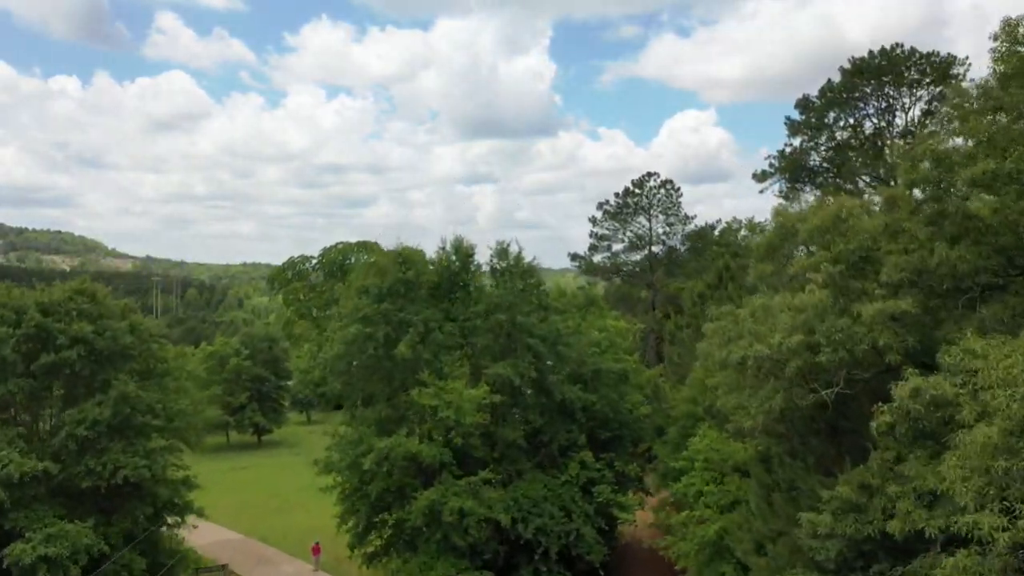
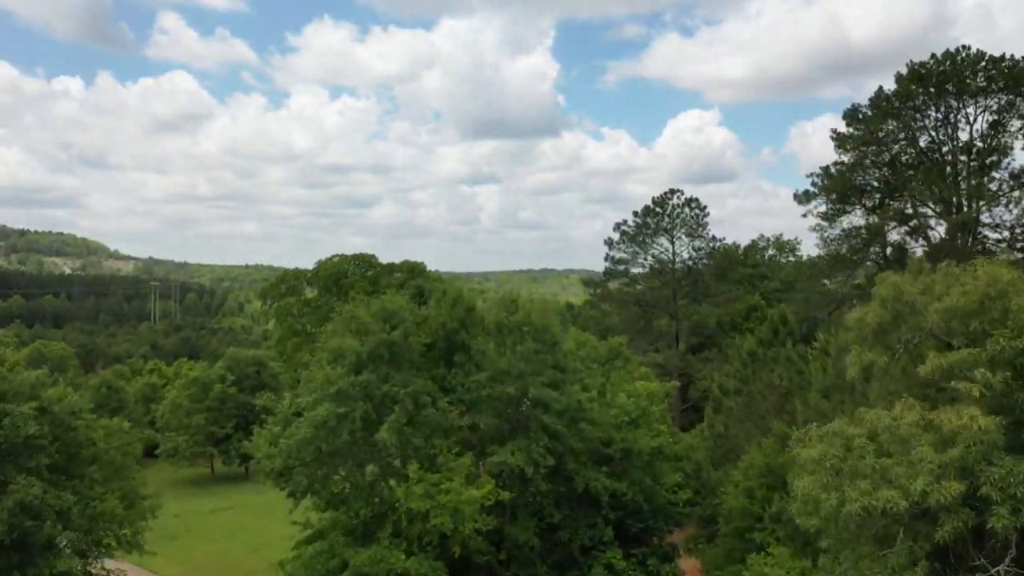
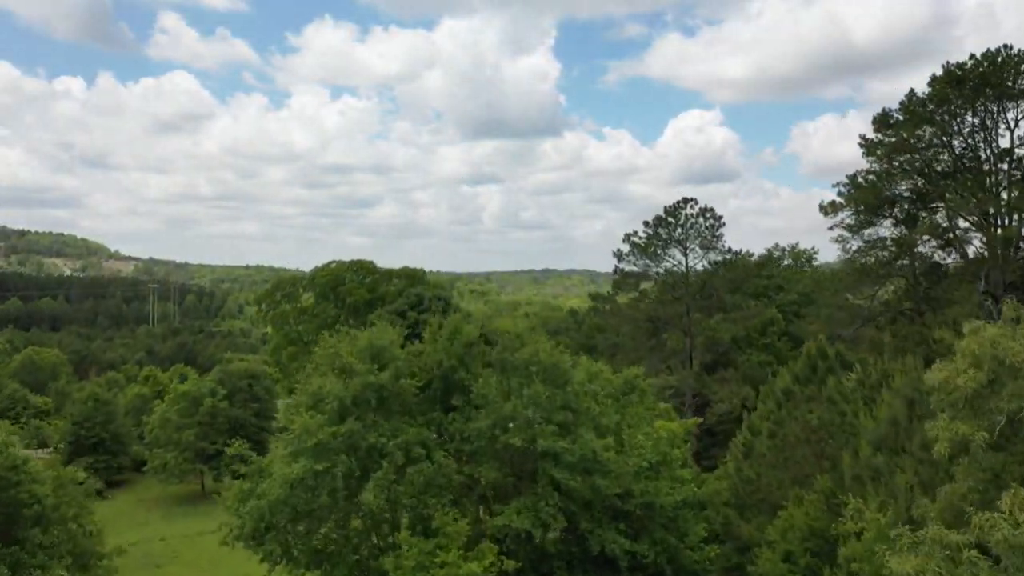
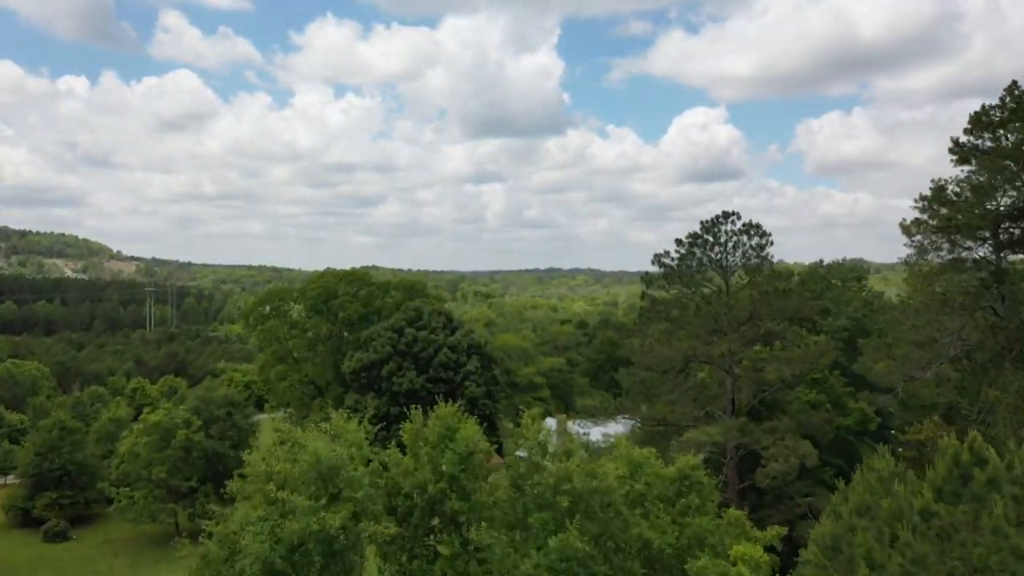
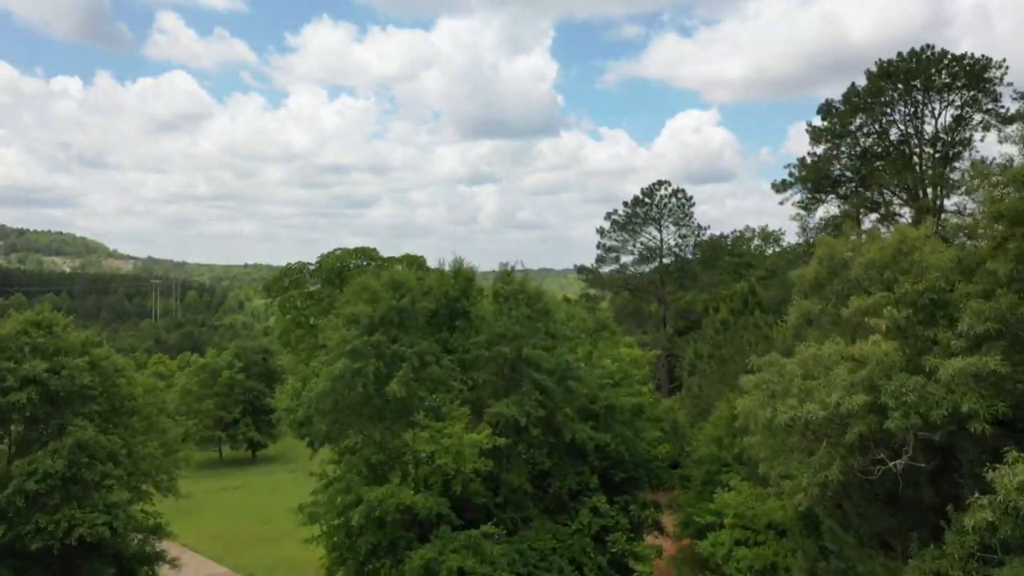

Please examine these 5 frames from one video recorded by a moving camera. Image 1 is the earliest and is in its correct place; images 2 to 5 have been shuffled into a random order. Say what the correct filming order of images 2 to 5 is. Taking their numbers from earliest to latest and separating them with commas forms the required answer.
5, 2, 3, 4
